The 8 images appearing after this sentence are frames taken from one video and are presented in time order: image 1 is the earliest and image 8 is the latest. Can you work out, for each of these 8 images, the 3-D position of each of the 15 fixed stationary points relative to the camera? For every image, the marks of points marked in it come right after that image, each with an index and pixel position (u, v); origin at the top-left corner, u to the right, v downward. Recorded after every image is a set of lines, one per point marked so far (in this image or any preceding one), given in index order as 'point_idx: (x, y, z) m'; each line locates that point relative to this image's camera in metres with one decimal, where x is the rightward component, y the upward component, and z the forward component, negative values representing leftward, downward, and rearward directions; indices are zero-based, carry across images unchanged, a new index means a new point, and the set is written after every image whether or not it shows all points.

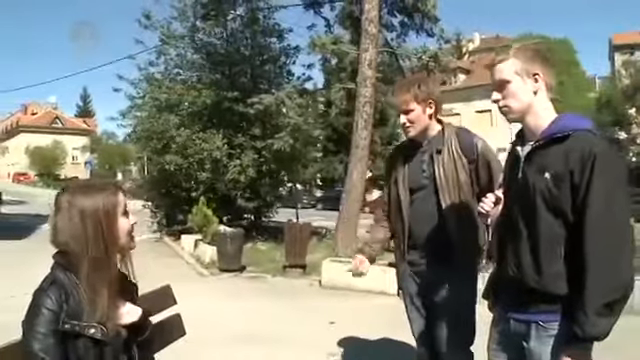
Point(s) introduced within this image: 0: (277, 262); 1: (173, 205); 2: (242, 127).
0: (-0.8, -1.4, +13.8) m
1: (-3.7, -0.6, +19.8) m
2: (-1.8, +1.2, +18.3) m
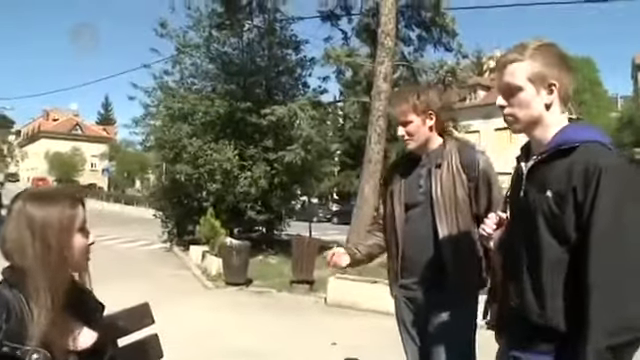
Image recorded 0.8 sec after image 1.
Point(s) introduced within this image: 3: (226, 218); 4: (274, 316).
0: (-0.6, -1.7, +13.6) m
1: (-3.4, -0.9, +19.6) m
2: (-1.5, +1.0, +18.1) m
3: (-2.2, -0.9, +18.6) m
4: (-0.7, -1.7, +10.2) m
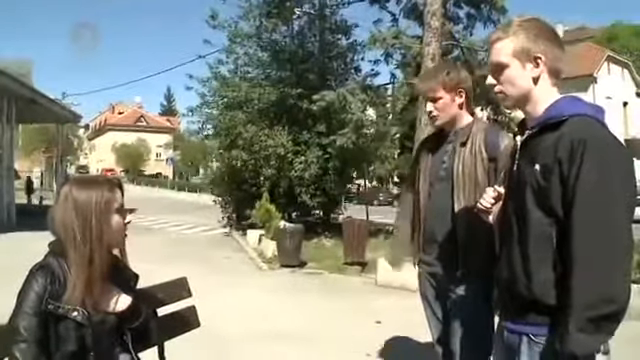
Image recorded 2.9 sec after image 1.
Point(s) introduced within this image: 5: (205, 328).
0: (+0.3, -1.4, +13.8) m
1: (-2.0, -0.5, +20.0) m
2: (-0.3, +1.3, +18.3) m
3: (-0.9, -0.6, +18.9) m
4: (0.0, -1.5, +10.4) m
5: (-1.2, -1.6, +8.4) m
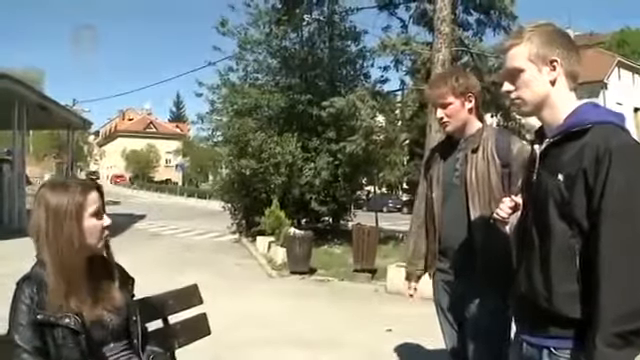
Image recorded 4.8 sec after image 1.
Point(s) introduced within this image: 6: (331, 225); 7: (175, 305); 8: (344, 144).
0: (+0.5, -1.5, +13.7) m
1: (-1.8, -0.7, +20.0) m
2: (0.0, +1.2, +18.3) m
3: (-0.6, -0.7, +18.8) m
4: (+0.1, -1.6, +10.3) m
5: (-1.1, -1.7, +8.4) m
6: (+0.3, -1.1, +19.4) m
7: (-0.8, -0.7, +4.2) m
8: (+0.5, +0.8, +17.5) m
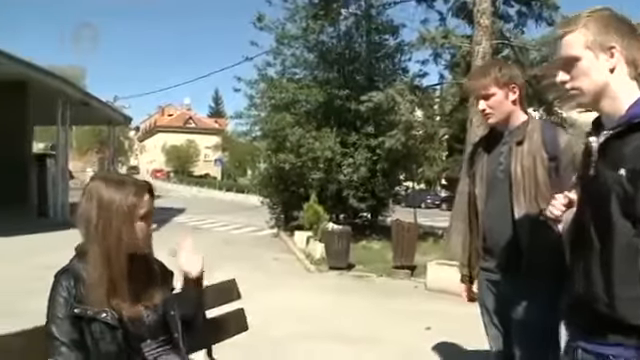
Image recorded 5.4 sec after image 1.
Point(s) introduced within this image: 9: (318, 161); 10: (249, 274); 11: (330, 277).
0: (+1.1, -1.4, +13.6) m
1: (-0.8, -0.6, +20.0) m
2: (+0.8, +1.3, +18.2) m
3: (+0.3, -0.6, +18.7) m
4: (+0.6, -1.6, +10.2) m
5: (-0.7, -1.6, +8.4) m
6: (+1.2, -1.0, +19.3) m
7: (-0.6, -0.6, +4.1) m
8: (+1.4, +0.9, +17.4) m
9: (0.0, +0.4, +18.1) m
10: (-1.2, -1.6, +12.9) m
11: (+0.2, -1.5, +12.3) m
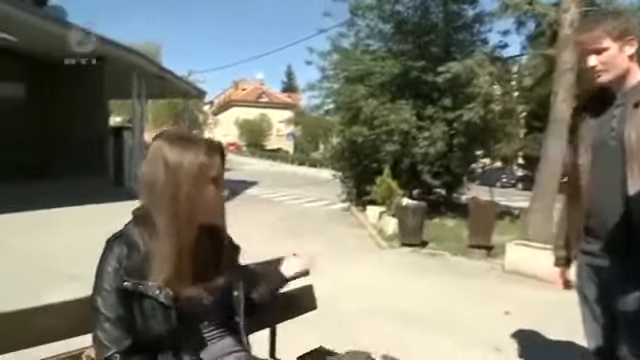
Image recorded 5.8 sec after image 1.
0: (+2.3, -1.0, +13.1) m
1: (+1.0, +0.1, +19.6) m
2: (+2.5, +1.8, +17.6) m
3: (+2.0, 0.0, +18.3) m
4: (+1.5, -1.2, +9.8) m
5: (0.0, -1.3, +8.1) m
6: (+2.9, -0.4, +18.7) m
7: (-0.2, -0.5, +3.7) m
8: (+3.0, +1.4, +16.7) m
9: (+1.6, +1.0, +17.6) m
10: (0.0, -1.1, +12.6) m
11: (+1.3, -1.1, +11.9) m
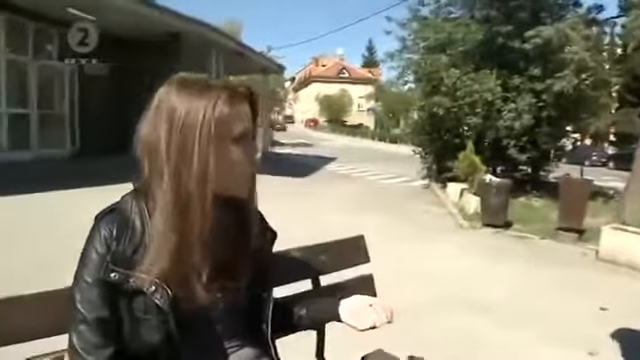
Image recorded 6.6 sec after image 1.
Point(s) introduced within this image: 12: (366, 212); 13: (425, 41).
0: (+3.5, -0.6, +12.0) m
1: (+2.9, +0.6, +18.6) m
2: (+4.1, +2.3, +16.4) m
3: (+3.7, +0.5, +17.2) m
4: (+2.4, -0.9, +8.8) m
5: (+0.7, -1.1, +7.3) m
6: (+4.7, +0.1, +17.5) m
7: (0.0, -0.4, +3.0) m
8: (+4.5, +1.9, +15.5) m
9: (+3.2, +1.5, +16.5) m
10: (+1.1, -0.8, +11.8) m
11: (+2.3, -0.8, +10.9) m
12: (+0.8, -0.6, +13.8) m
13: (+2.3, +3.1, +17.6) m
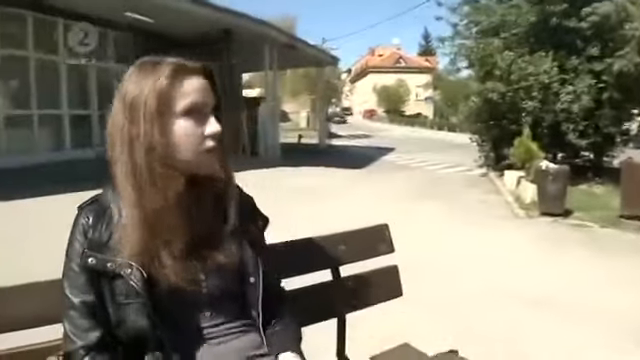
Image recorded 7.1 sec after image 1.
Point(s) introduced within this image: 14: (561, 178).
0: (+4.2, -0.4, +11.3) m
1: (+4.0, +0.9, +17.9) m
2: (+5.1, +2.6, +15.6) m
3: (+4.7, +0.8, +16.5) m
4: (+2.8, -0.8, +8.2) m
5: (+1.0, -1.0, +6.8) m
6: (+5.8, +0.4, +16.8) m
7: (0.0, -0.3, +2.6) m
8: (+5.4, +2.2, +14.7) m
9: (+4.2, +1.8, +15.8) m
10: (+1.8, -0.6, +11.3) m
11: (+2.9, -0.6, +10.4) m
12: (+1.6, -0.4, +13.3) m
13: (+3.4, +3.3, +16.9) m
14: (+3.4, 0.0, +11.0) m
